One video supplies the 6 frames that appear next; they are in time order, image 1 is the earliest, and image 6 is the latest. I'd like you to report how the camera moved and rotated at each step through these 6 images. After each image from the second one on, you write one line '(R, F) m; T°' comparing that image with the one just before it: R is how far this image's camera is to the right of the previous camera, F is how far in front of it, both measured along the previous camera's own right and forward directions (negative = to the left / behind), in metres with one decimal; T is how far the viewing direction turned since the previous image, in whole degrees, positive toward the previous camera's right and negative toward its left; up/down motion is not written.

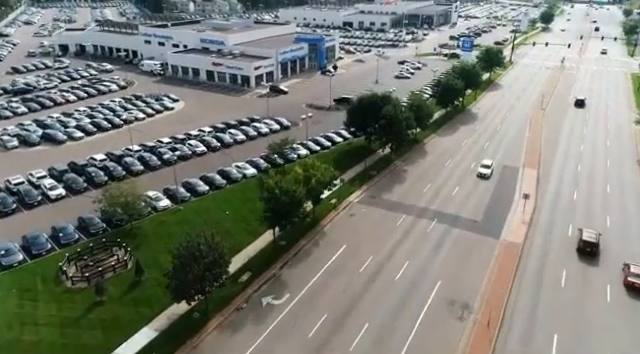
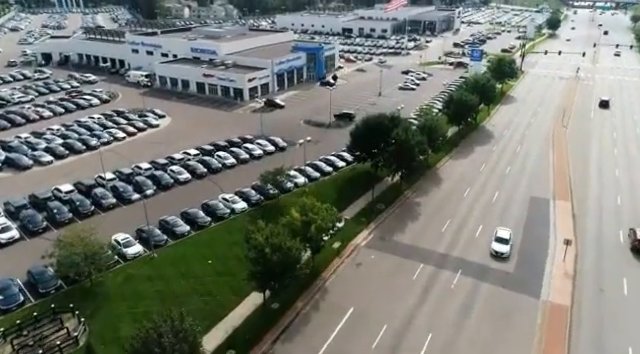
(-0.1, +6.0) m; 0°
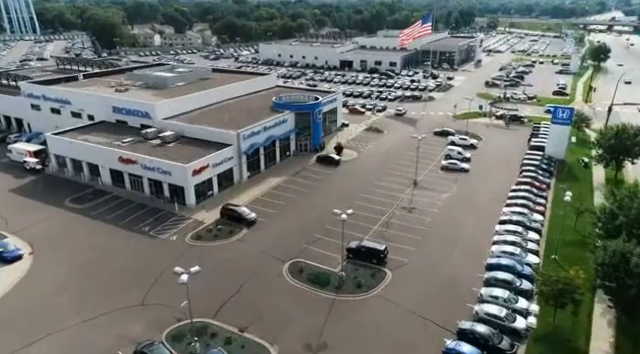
(-0.6, +30.3) m; +1°
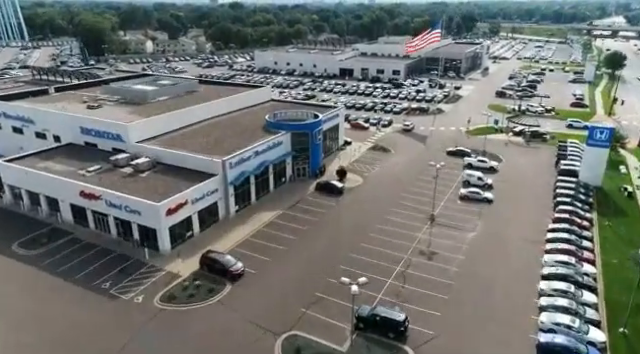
(-0.2, +7.1) m; 0°
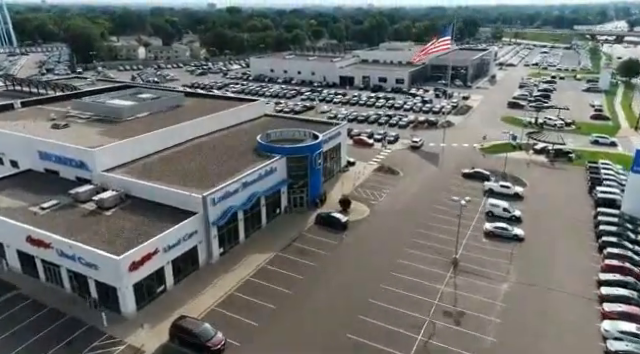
(-0.2, +6.7) m; 0°
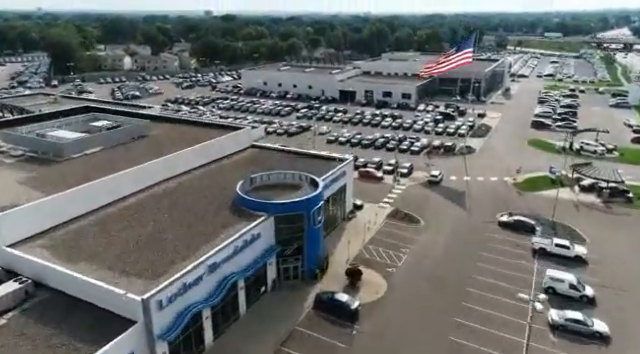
(-0.2, +11.0) m; 0°
